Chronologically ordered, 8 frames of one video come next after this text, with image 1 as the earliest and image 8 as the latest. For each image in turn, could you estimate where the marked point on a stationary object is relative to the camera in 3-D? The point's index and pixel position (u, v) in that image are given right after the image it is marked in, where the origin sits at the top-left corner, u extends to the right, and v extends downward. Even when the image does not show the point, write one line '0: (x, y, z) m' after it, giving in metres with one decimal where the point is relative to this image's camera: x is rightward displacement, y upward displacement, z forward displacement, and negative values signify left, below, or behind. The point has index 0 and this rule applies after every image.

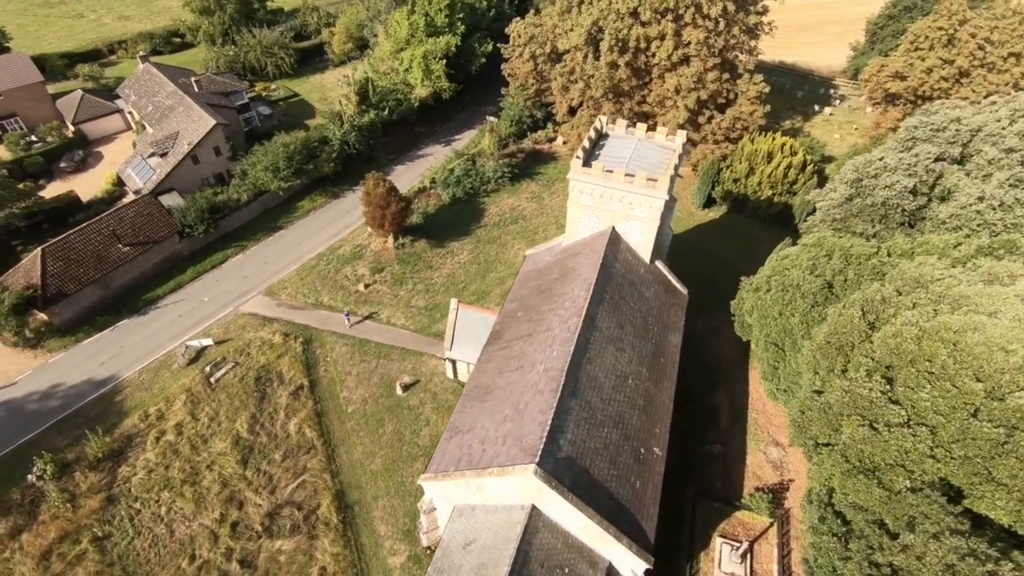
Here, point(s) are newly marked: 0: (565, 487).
0: (+1.8, -6.8, +18.7) m
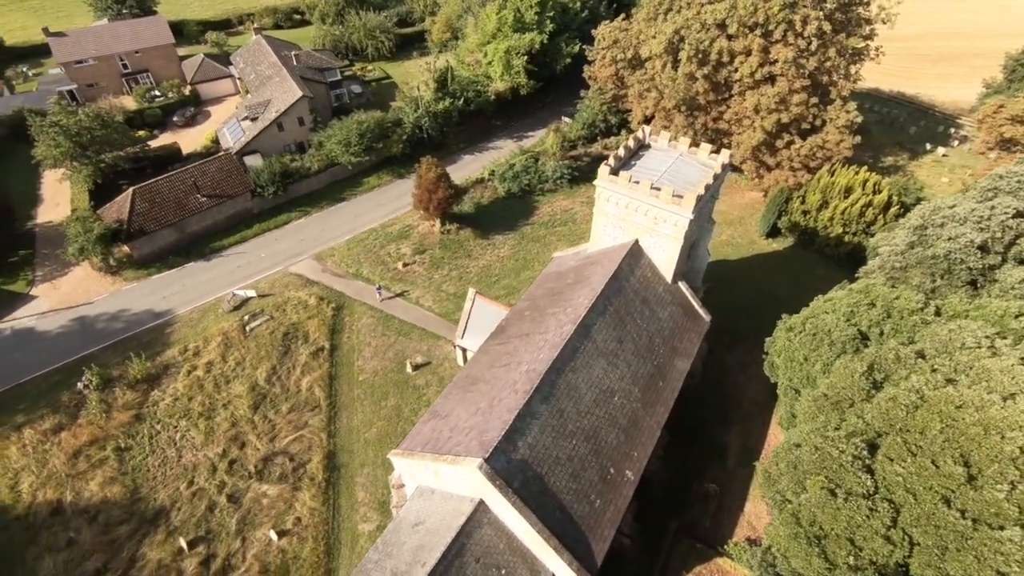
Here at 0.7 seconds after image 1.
0: (-0.1, -6.8, +18.6) m
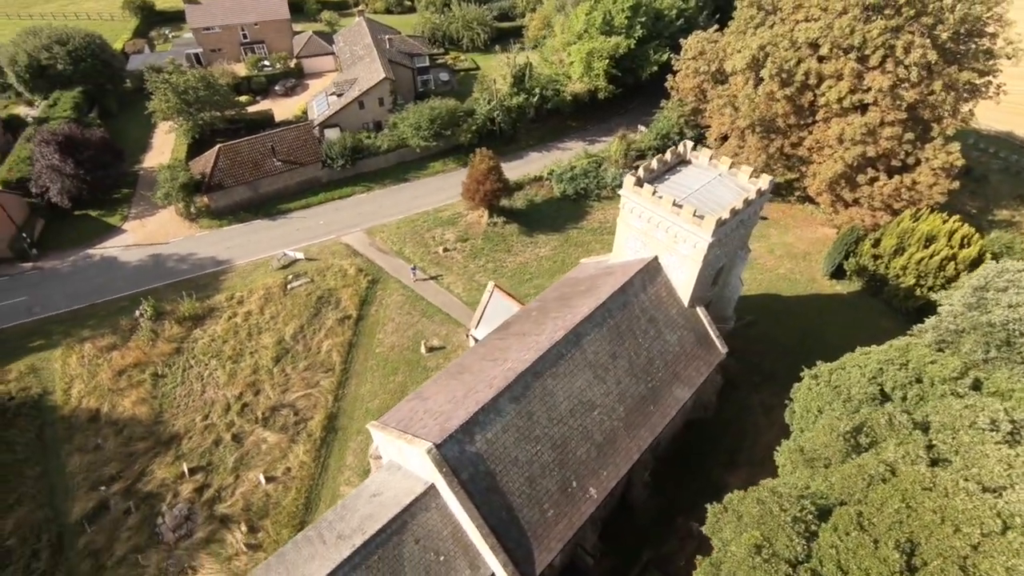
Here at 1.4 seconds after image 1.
0: (-1.9, -6.5, +18.7) m
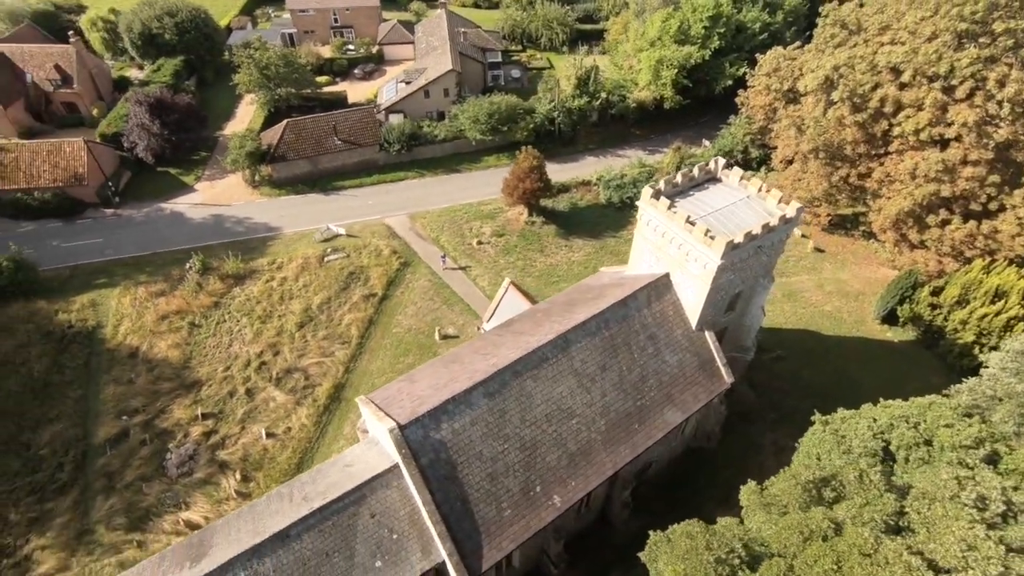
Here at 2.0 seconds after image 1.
0: (-3.4, -6.0, +19.1) m
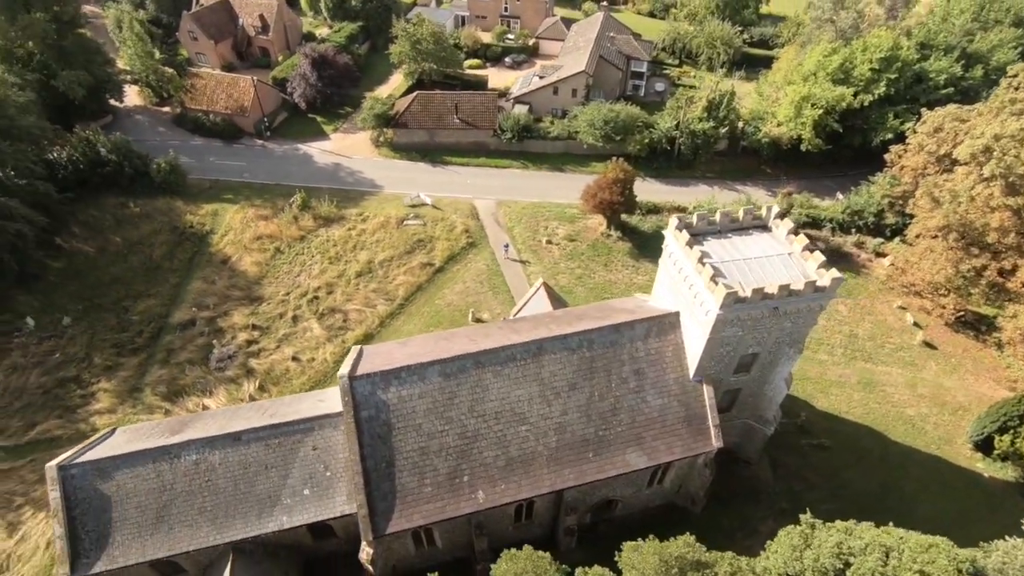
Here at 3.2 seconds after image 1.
0: (-5.9, -4.6, +20.5) m
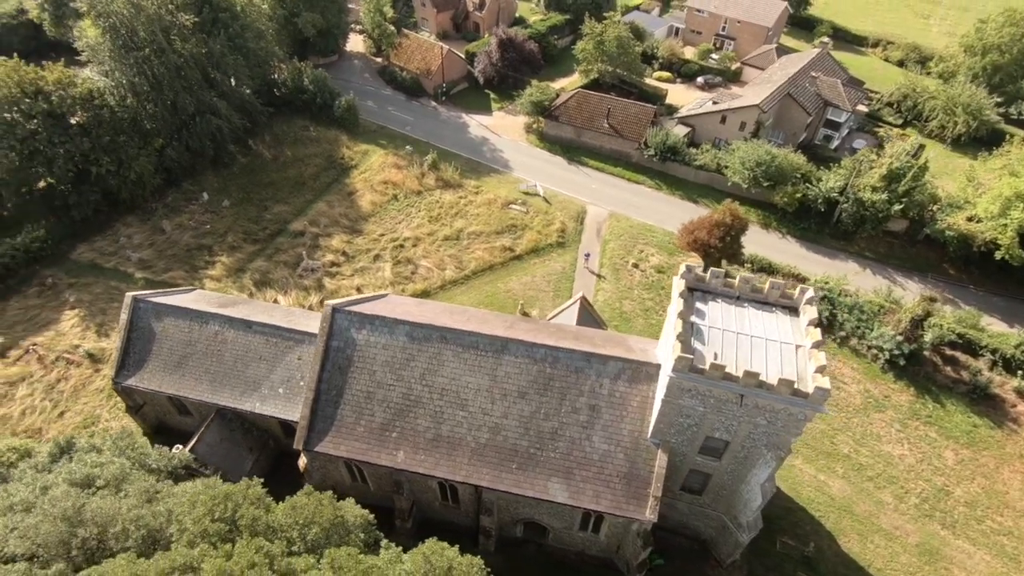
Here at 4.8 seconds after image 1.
0: (-7.8, -2.1, +23.1) m
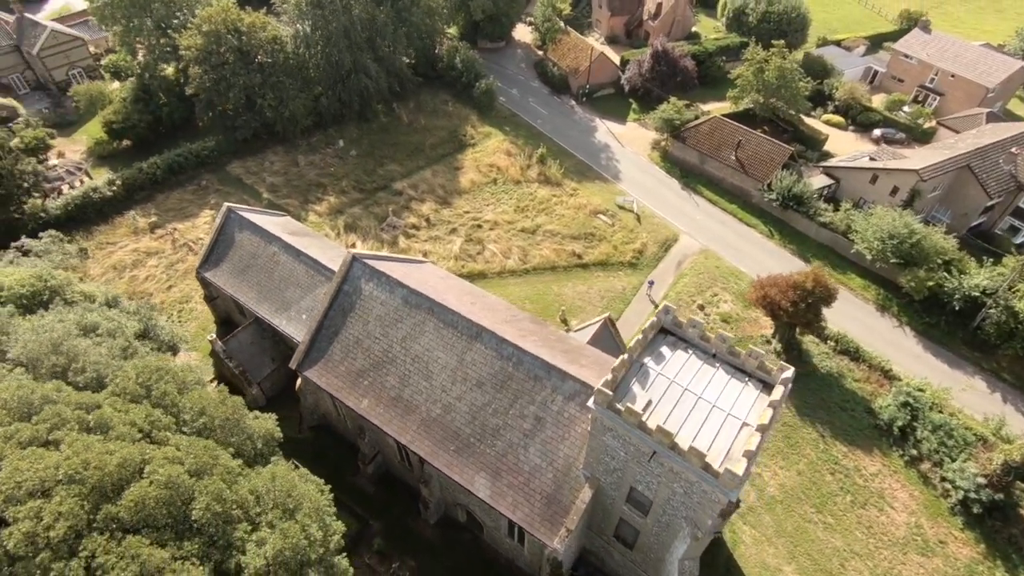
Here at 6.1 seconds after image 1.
0: (-8.0, +0.4, +25.6) m
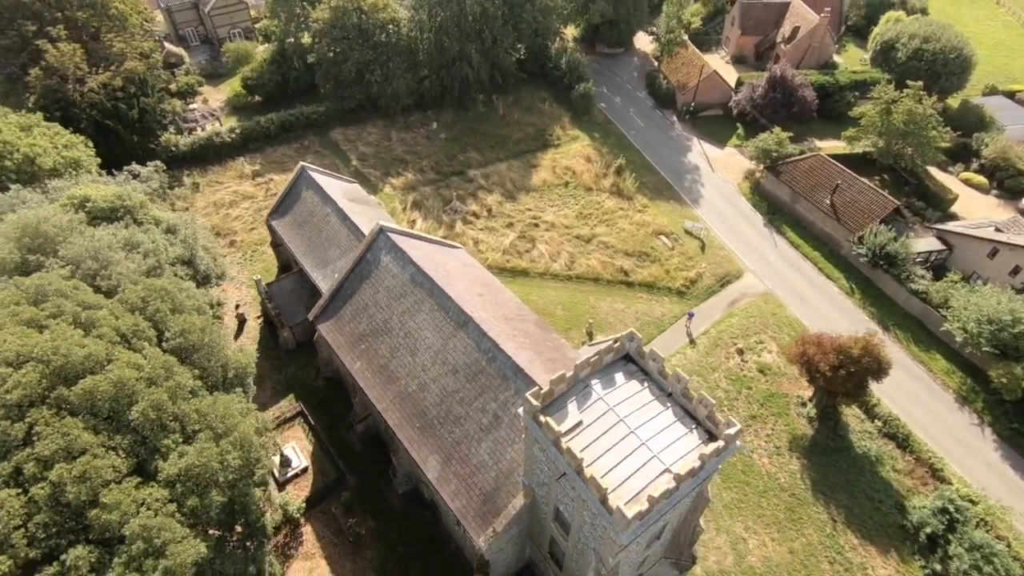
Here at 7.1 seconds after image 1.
0: (-7.3, +2.0, +27.3) m
